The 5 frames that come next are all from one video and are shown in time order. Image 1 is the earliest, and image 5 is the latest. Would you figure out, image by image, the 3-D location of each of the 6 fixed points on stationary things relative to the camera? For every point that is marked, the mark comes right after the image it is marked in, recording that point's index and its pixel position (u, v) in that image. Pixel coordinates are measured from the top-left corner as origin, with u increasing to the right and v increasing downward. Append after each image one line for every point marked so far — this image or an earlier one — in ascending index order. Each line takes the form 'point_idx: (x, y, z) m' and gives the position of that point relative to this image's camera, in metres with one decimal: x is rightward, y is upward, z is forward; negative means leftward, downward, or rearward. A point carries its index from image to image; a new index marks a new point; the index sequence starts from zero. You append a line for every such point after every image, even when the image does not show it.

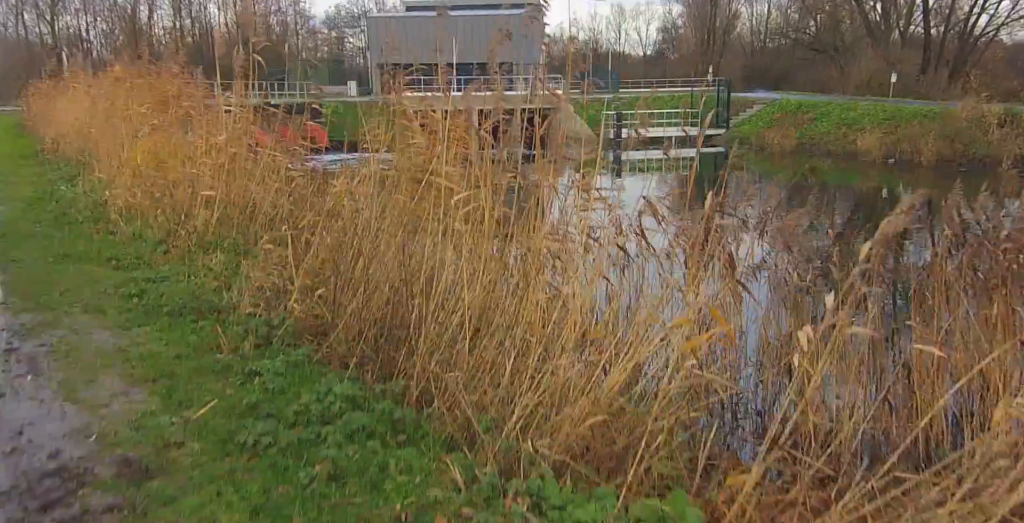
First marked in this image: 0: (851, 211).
0: (+7.6, +1.2, +17.3) m
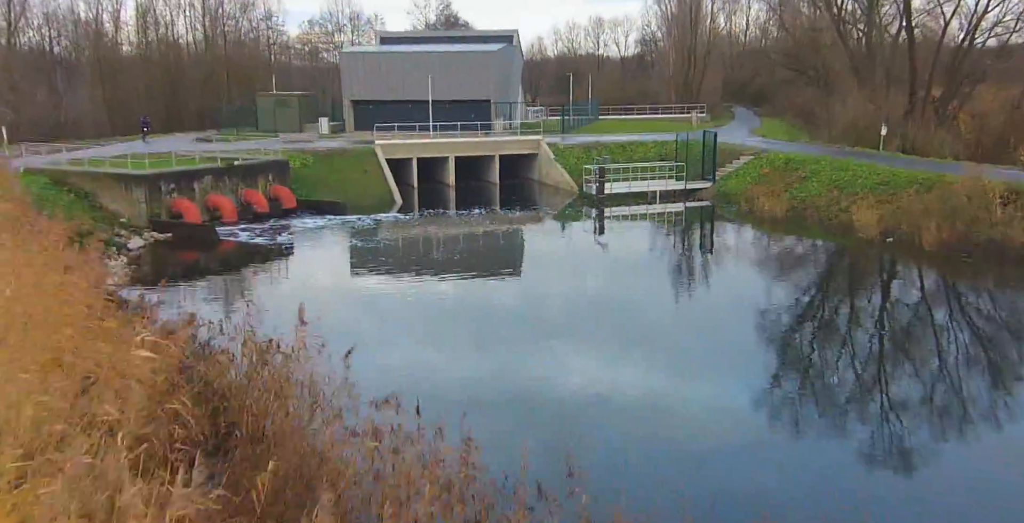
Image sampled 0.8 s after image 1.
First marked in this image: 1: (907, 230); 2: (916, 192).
0: (+7.2, -0.8, +16.3) m
1: (+9.9, +0.9, +19.0) m
2: (+10.5, +1.9, +19.7) m
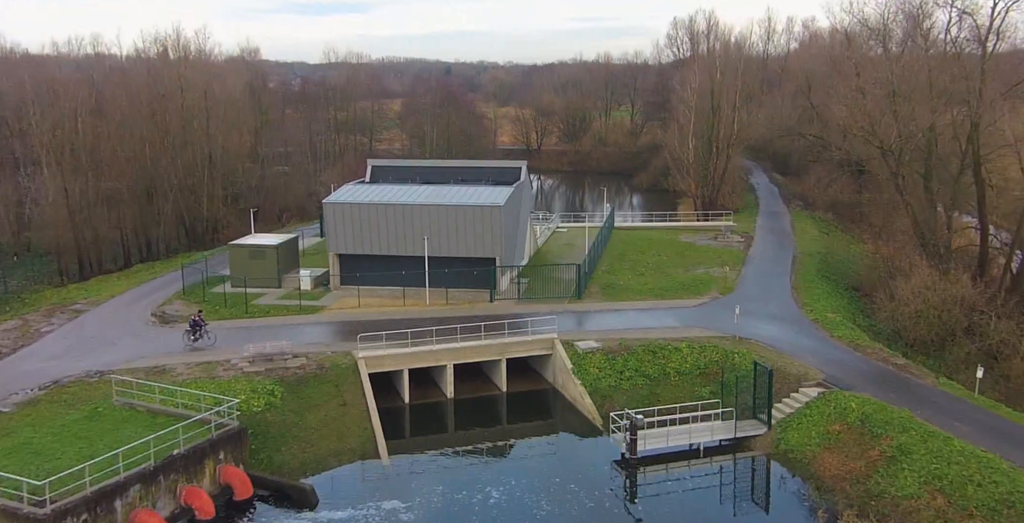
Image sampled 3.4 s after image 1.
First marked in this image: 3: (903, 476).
0: (+7.4, -8.2, +11.4) m
1: (+10.2, -6.4, +14.1) m
2: (+10.8, -5.5, +14.9) m
3: (+9.3, -5.1, +17.9) m
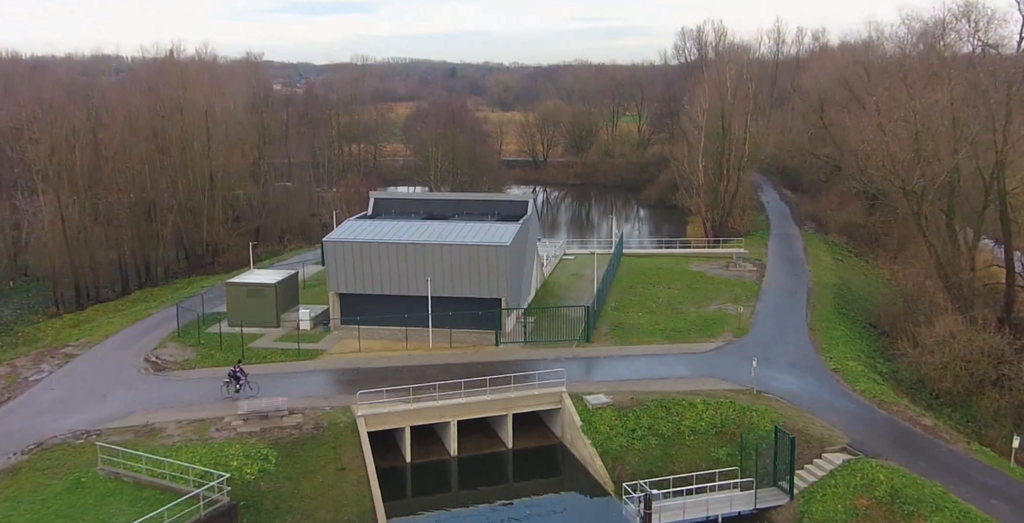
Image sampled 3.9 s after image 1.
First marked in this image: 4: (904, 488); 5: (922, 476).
0: (+7.6, -9.7, +10.2) m
1: (+10.3, -8.0, +12.9) m
2: (+11.0, -7.1, +13.7) m
3: (+9.4, -6.7, +16.7) m
4: (+9.7, -5.6, +18.7) m
5: (+10.4, -5.4, +19.5) m
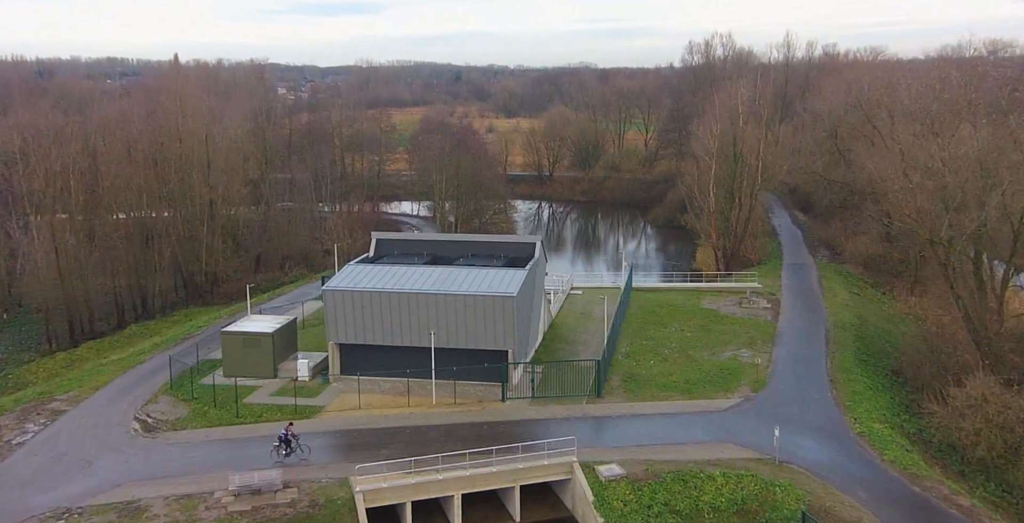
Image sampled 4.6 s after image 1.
0: (+7.7, -11.6, +8.8) m
1: (+10.5, -9.9, +11.5) m
2: (+11.1, -9.0, +12.3) m
3: (+9.6, -8.6, +15.3) m
4: (+9.9, -7.5, +17.3) m
5: (+10.6, -7.3, +18.0) m
